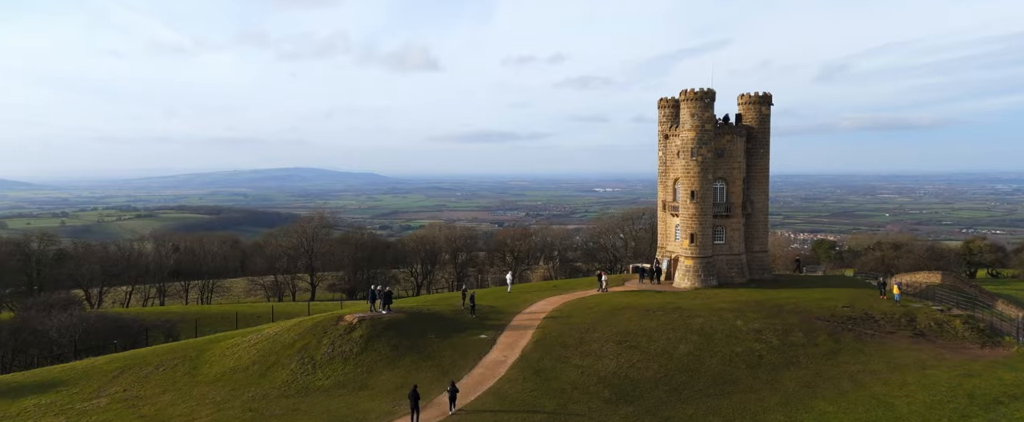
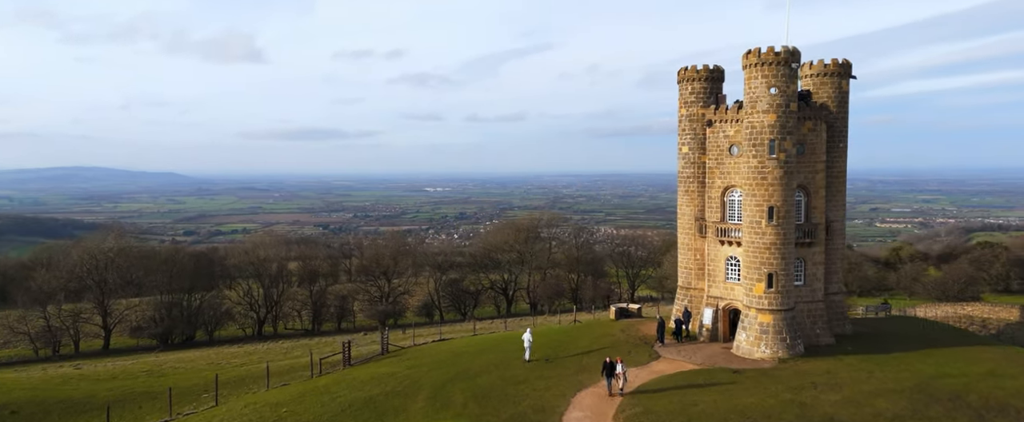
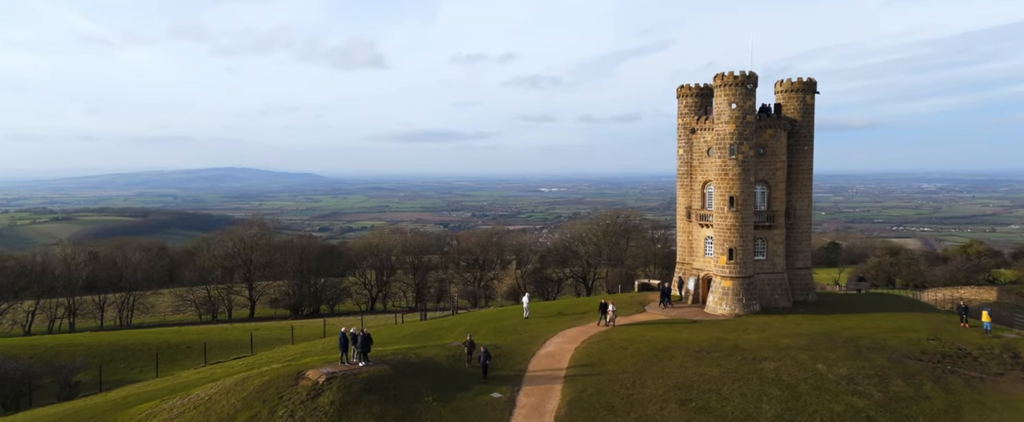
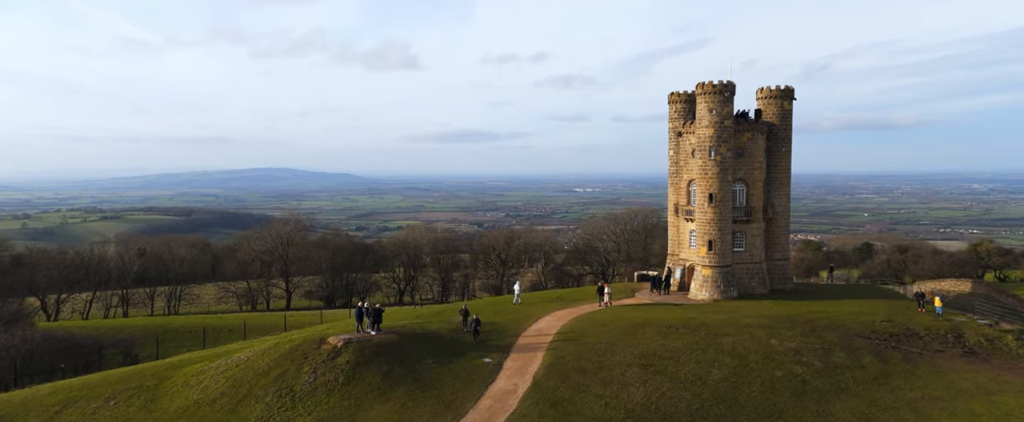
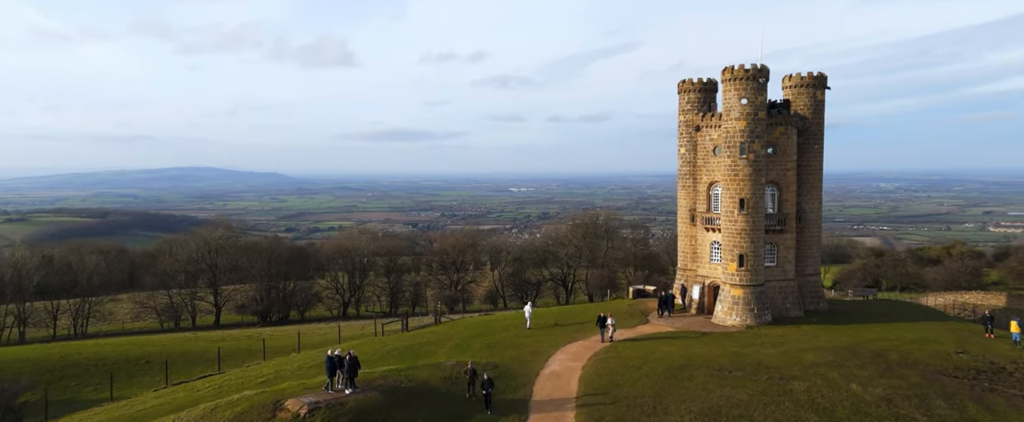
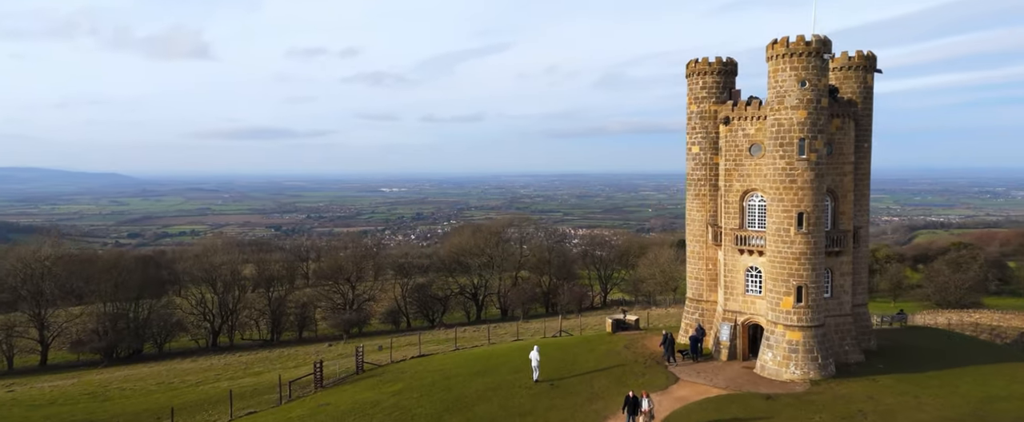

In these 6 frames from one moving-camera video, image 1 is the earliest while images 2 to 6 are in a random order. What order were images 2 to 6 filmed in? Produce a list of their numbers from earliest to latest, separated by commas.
4, 3, 5, 2, 6
